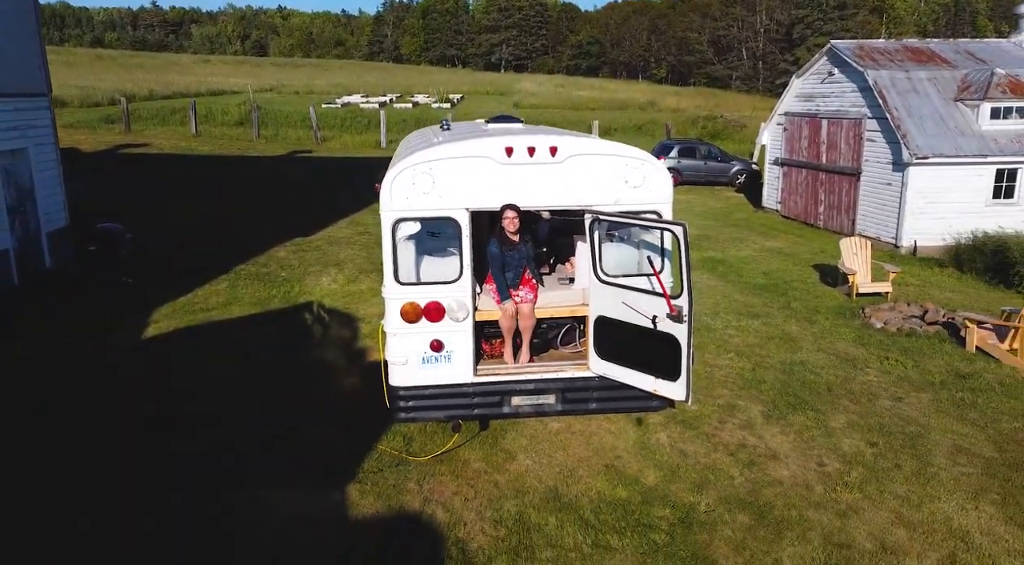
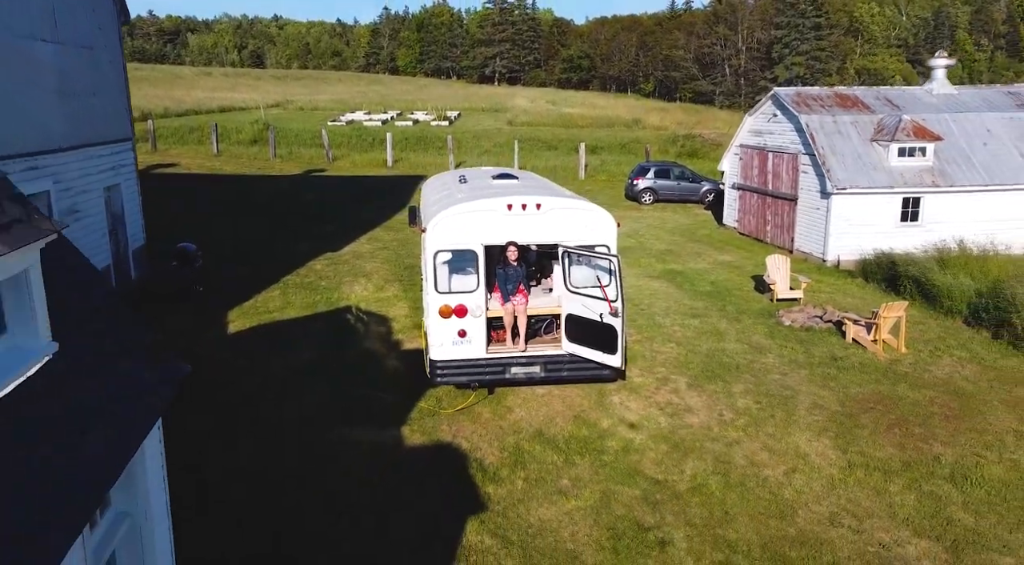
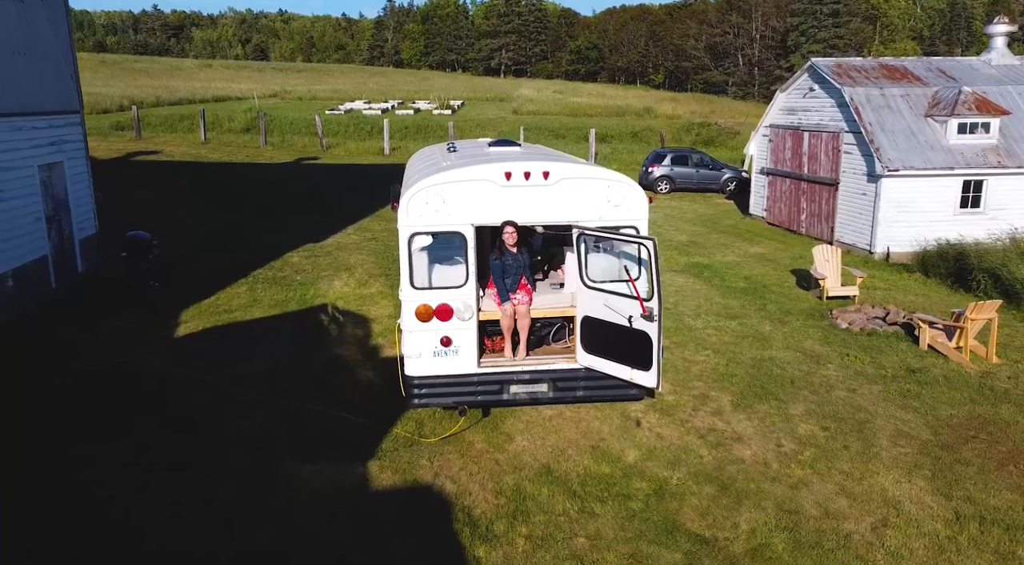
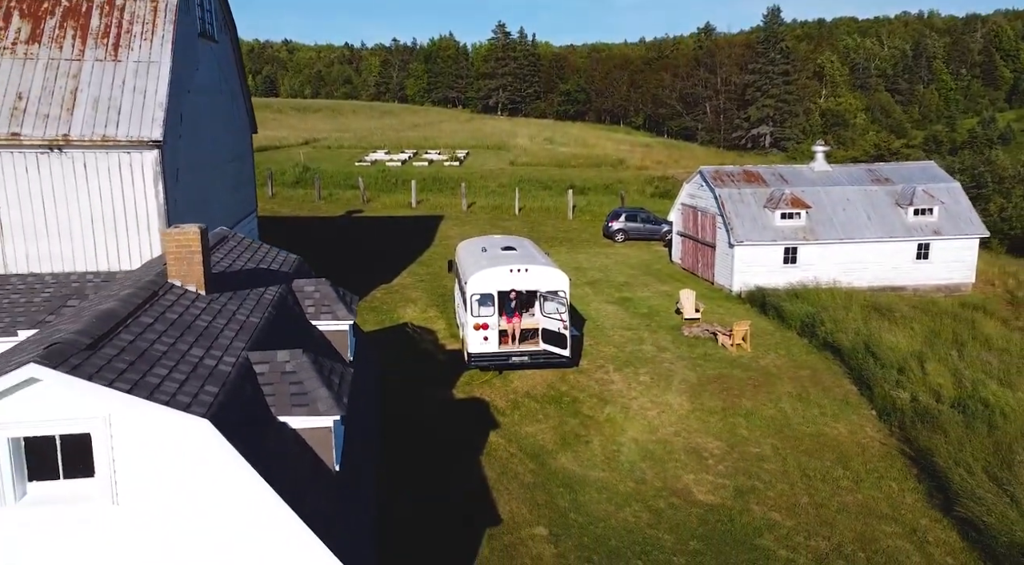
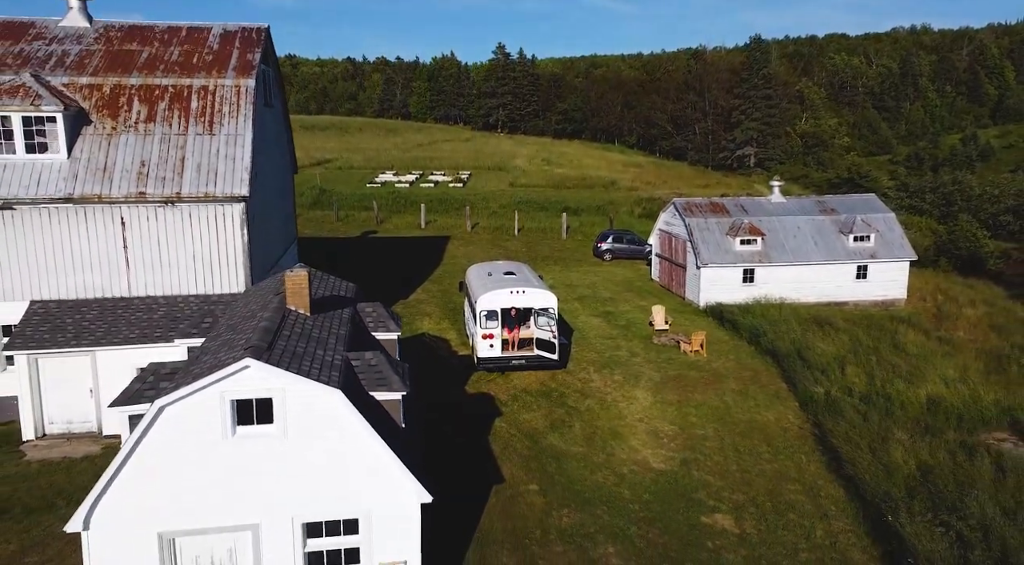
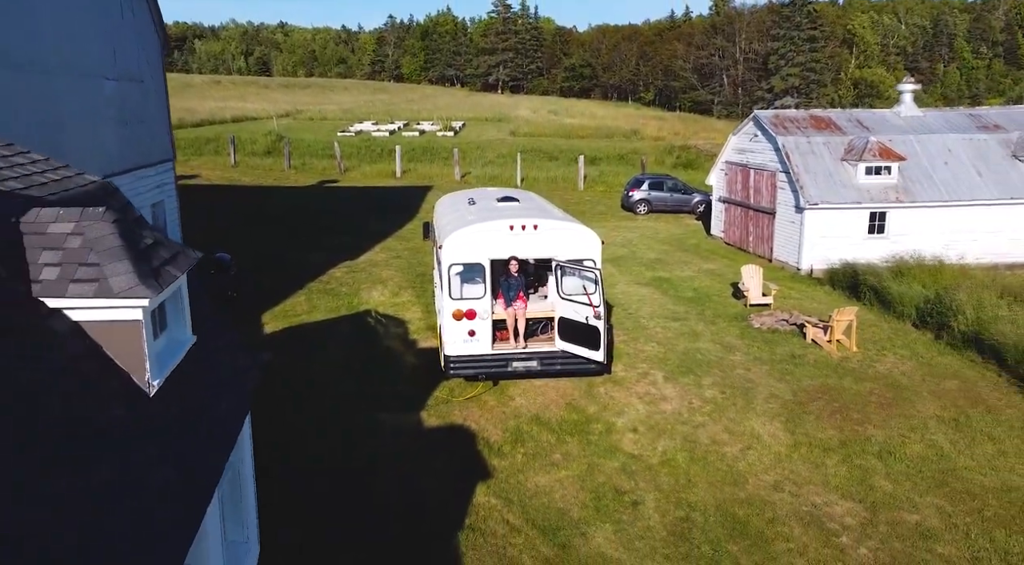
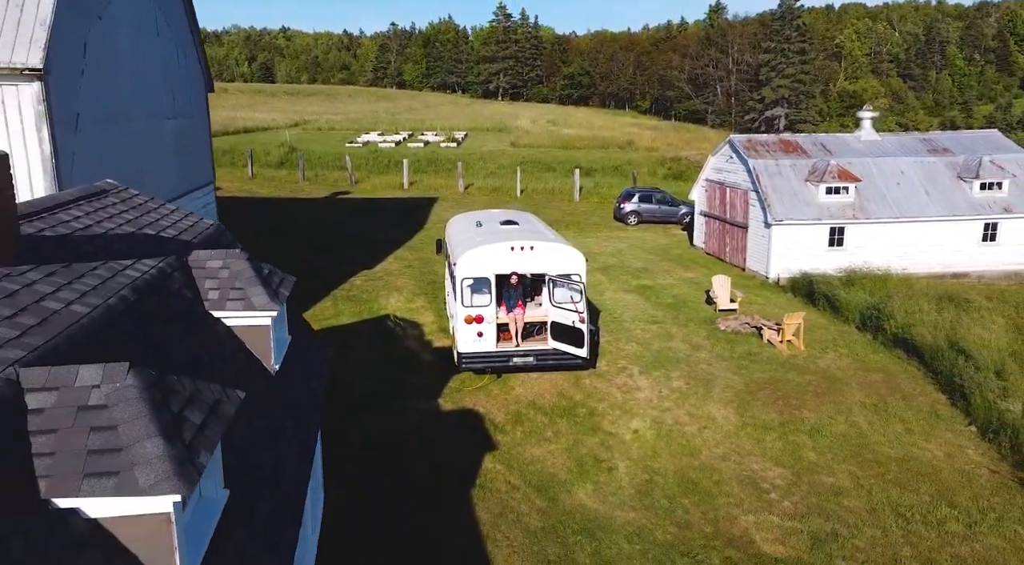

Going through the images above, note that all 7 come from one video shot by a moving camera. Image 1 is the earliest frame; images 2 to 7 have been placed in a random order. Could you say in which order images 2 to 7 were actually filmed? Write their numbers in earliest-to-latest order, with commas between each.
3, 2, 6, 7, 4, 5
